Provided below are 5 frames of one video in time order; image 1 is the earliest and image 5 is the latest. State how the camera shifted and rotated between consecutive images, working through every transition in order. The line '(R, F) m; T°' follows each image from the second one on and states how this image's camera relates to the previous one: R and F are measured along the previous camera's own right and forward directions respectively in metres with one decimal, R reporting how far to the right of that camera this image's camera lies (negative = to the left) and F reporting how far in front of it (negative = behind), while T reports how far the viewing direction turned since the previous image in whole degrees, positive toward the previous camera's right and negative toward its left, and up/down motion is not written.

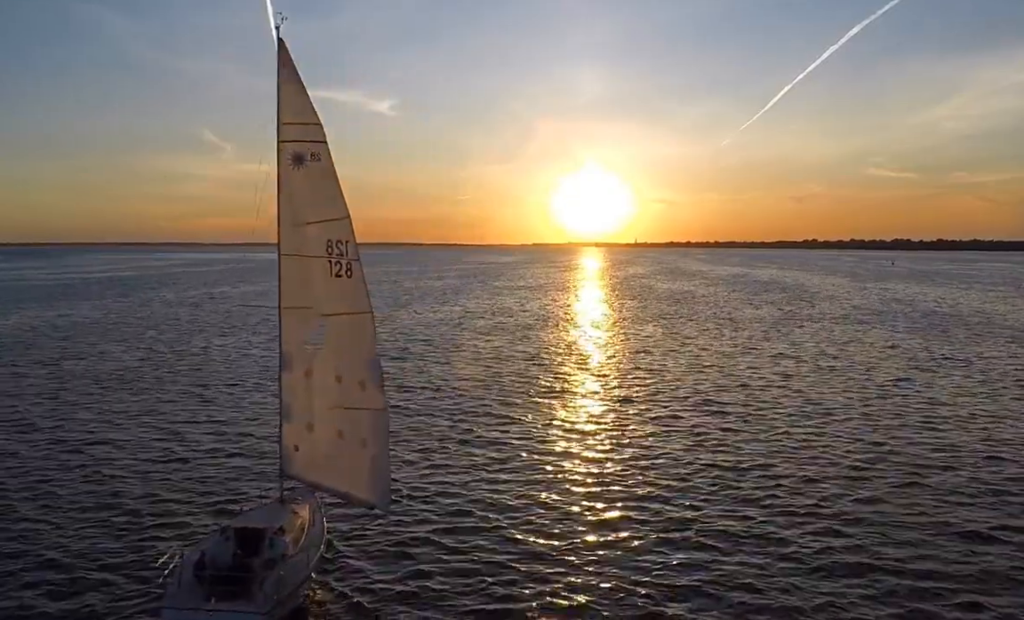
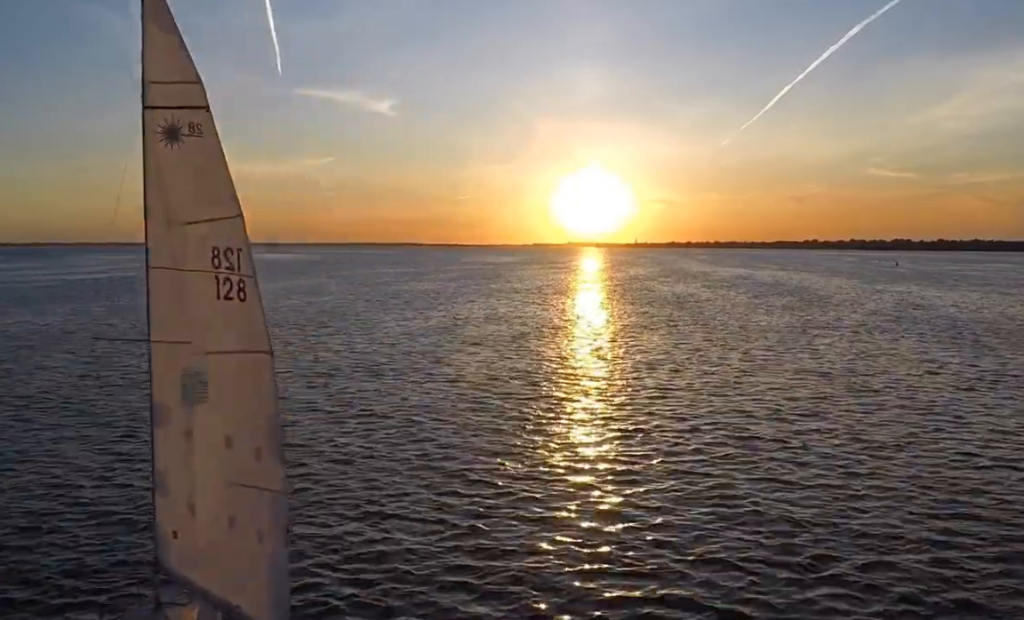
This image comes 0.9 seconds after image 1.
(+0.4, +3.1) m; 0°
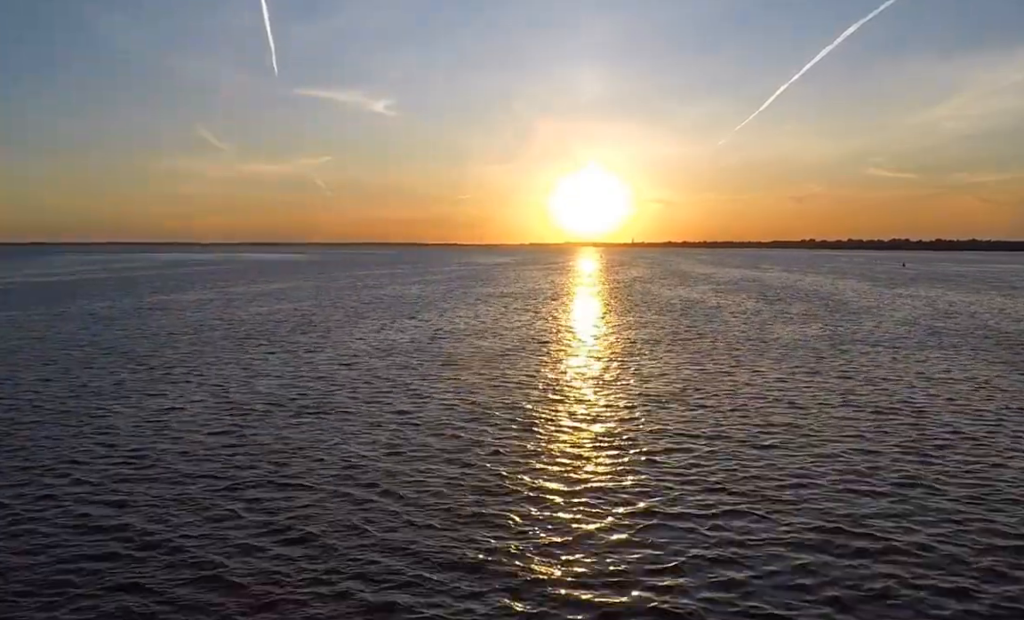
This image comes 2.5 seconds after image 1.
(+0.6, +5.2) m; 0°
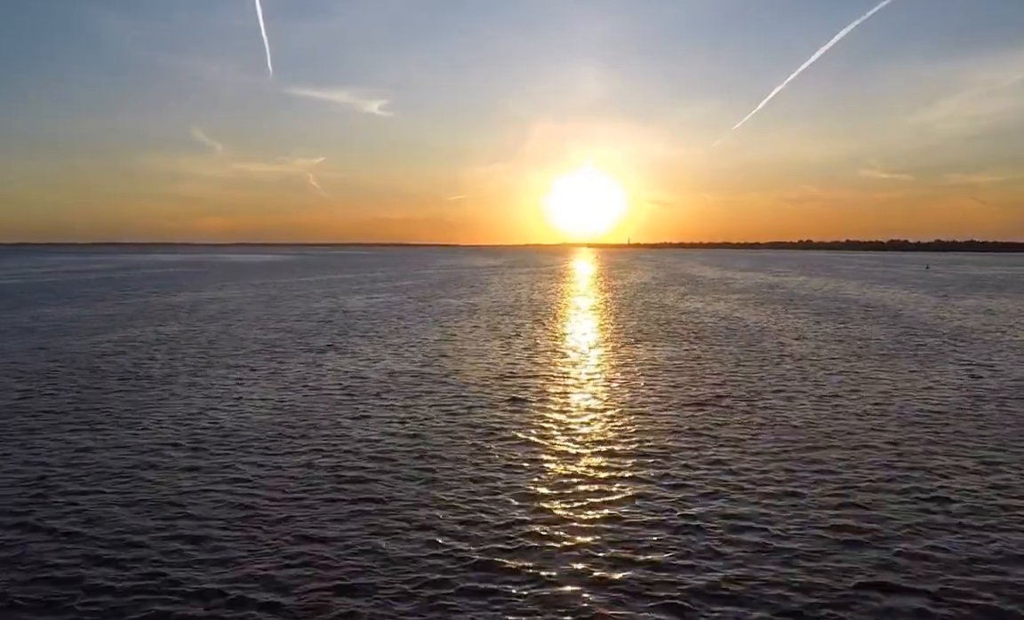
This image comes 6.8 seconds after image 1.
(+1.3, +14.5) m; 0°
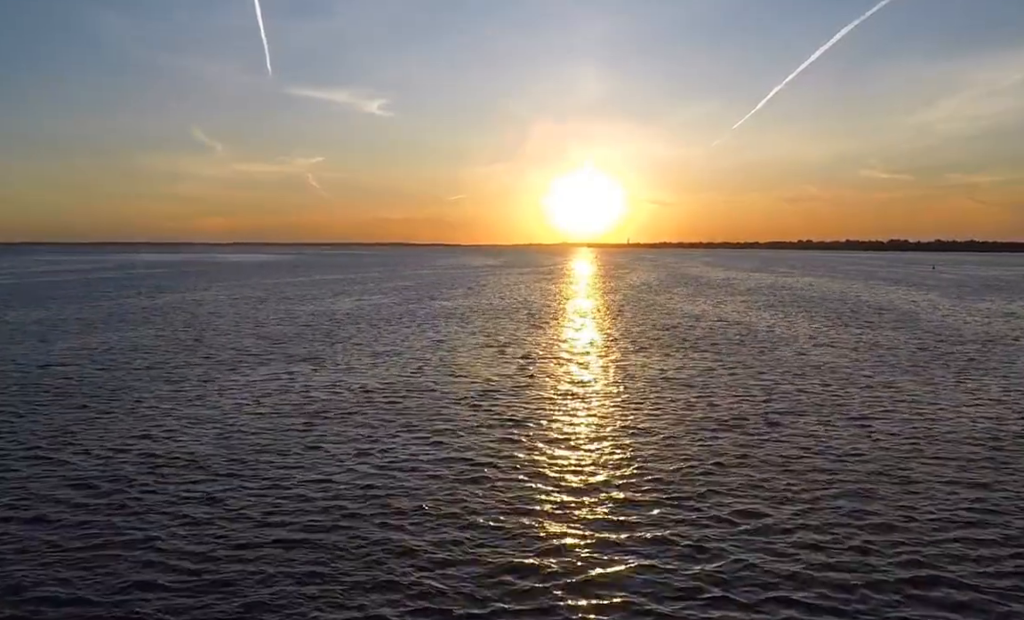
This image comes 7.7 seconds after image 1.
(+0.2, +3.0) m; 0°
